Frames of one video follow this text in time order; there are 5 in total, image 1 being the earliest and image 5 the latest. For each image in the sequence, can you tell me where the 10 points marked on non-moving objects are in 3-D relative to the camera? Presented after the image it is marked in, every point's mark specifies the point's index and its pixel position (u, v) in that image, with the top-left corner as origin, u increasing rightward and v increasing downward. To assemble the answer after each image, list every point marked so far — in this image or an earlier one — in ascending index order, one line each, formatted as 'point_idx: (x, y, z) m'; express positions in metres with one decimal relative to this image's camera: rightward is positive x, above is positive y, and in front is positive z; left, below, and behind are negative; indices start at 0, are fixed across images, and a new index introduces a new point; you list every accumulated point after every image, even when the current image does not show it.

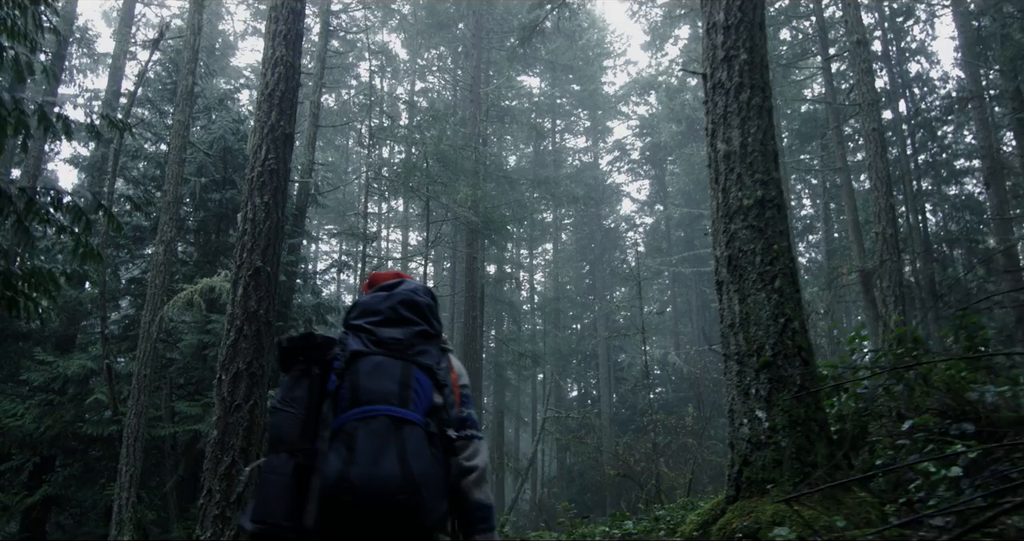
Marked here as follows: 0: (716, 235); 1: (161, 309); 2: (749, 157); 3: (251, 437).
0: (+1.3, +0.2, +4.5) m
1: (-4.7, -0.5, +9.4) m
2: (+1.5, +0.7, +4.4) m
3: (-2.5, -1.6, +6.7) m
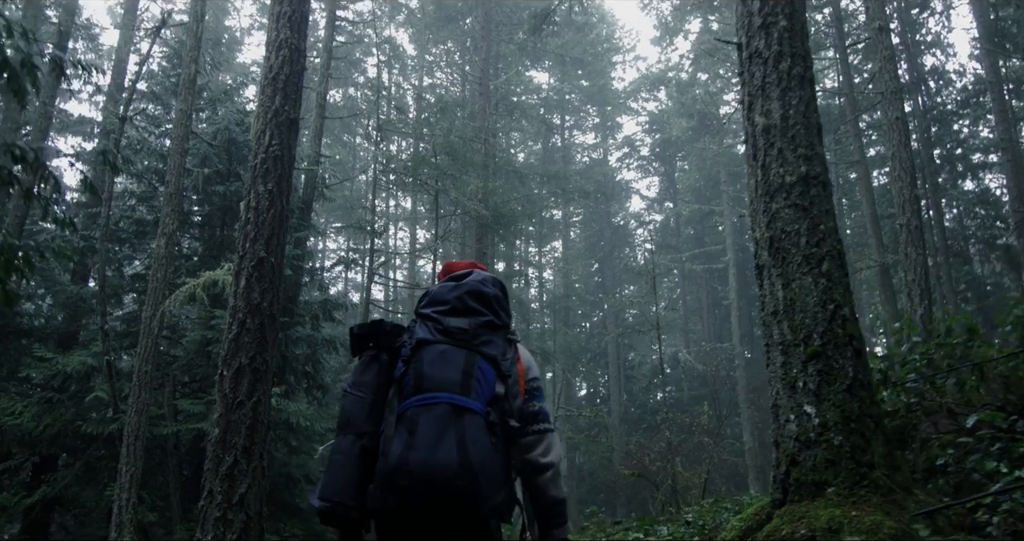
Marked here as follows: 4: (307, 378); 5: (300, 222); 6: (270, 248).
0: (+1.4, +0.3, +4.2) m
1: (-4.5, -0.4, +9.1) m
2: (+1.6, +0.8, +4.1) m
3: (-2.3, -1.5, +6.4) m
4: (-3.5, -1.8, +11.9) m
5: (-3.7, +0.9, +12.3) m
6: (-2.3, +0.2, +6.9) m
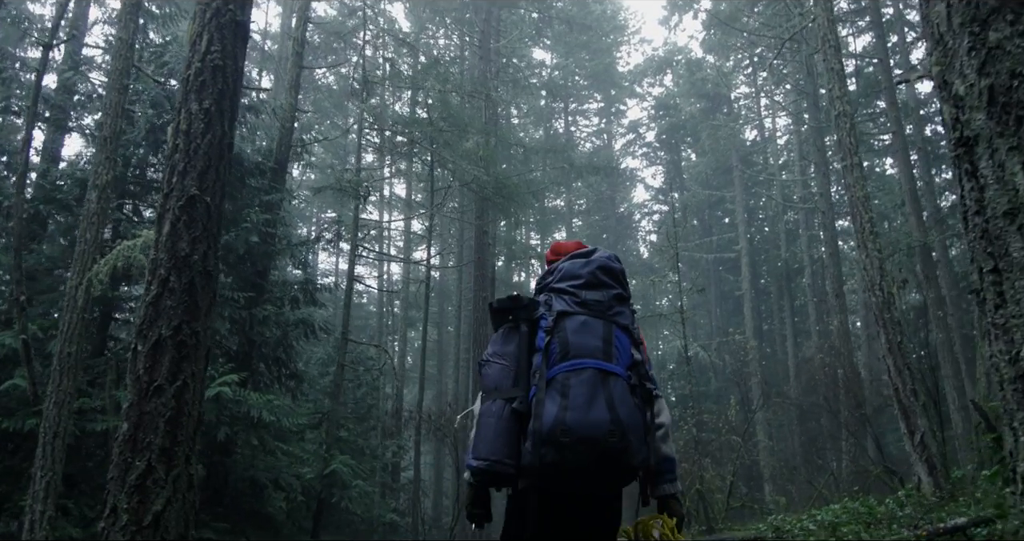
0: (+1.5, +0.7, +2.5) m
1: (-4.4, 0.0, +7.5) m
2: (+1.7, +1.2, +2.4) m
3: (-2.2, -1.1, +4.7) m
4: (-3.4, -1.4, +10.3) m
5: (-3.6, +1.3, +10.7) m
6: (-2.2, +0.6, +5.2) m
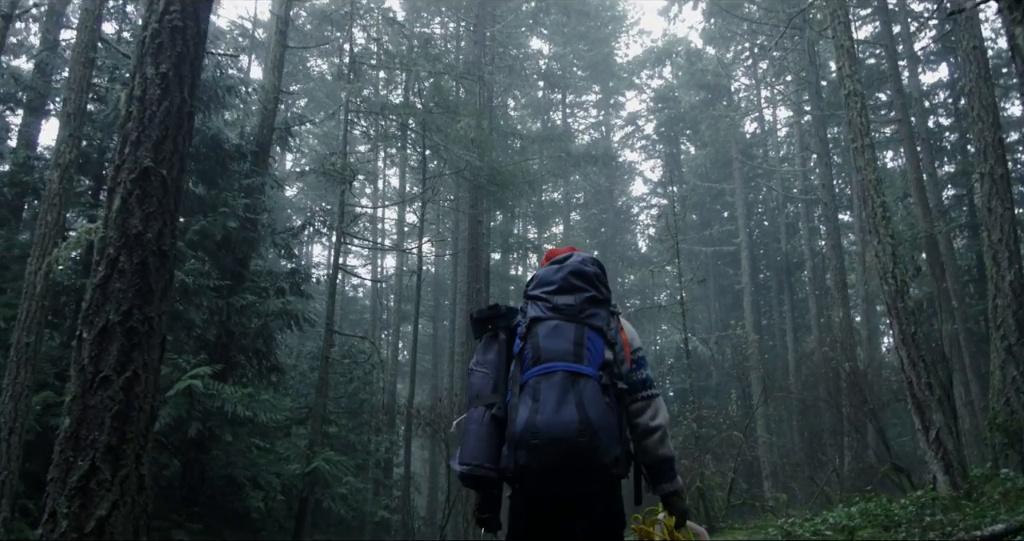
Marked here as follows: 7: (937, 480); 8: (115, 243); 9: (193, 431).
0: (+1.4, +0.8, +2.0) m
1: (-4.5, +0.2, +7.0) m
2: (+1.6, +1.3, +2.0) m
3: (-2.3, -0.9, +4.3) m
4: (-3.5, -1.2, +9.8) m
5: (-3.7, +1.5, +10.2) m
6: (-2.3, +0.7, +4.7) m
7: (+4.4, -2.2, +7.4) m
8: (-2.5, +0.2, +4.5) m
9: (-3.5, -1.7, +7.7) m
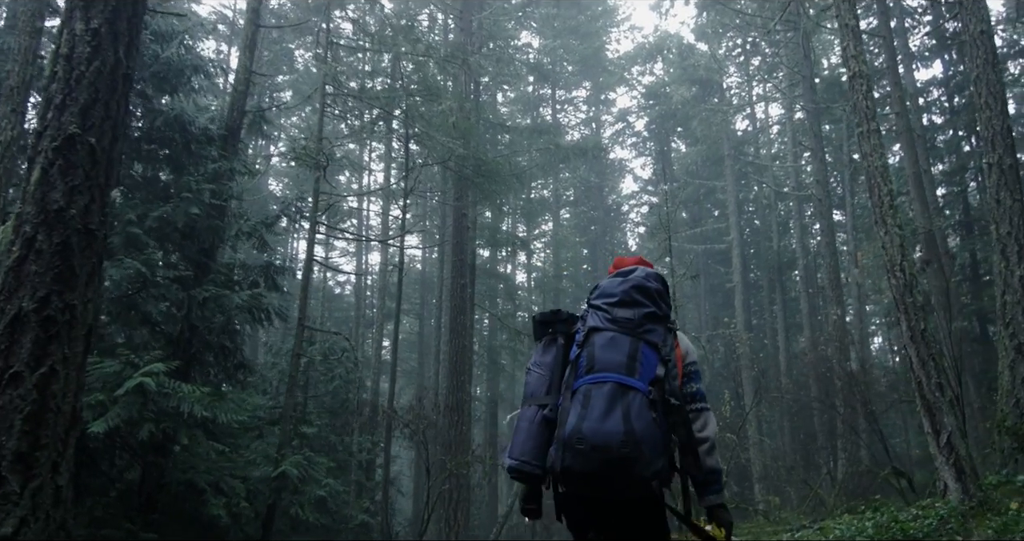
0: (+1.4, +0.9, +1.5) m
1: (-4.7, +0.3, +6.4) m
2: (+1.5, +1.4, +1.4) m
3: (-2.4, -0.8, +3.7) m
4: (-3.7, -1.1, +9.2) m
5: (-3.9, +1.6, +9.6) m
6: (-2.5, +0.9, +4.2) m
7: (+4.3, -2.1, +7.0) m
8: (-2.6, +0.3, +3.9) m
9: (-3.6, -1.6, +7.1) m
